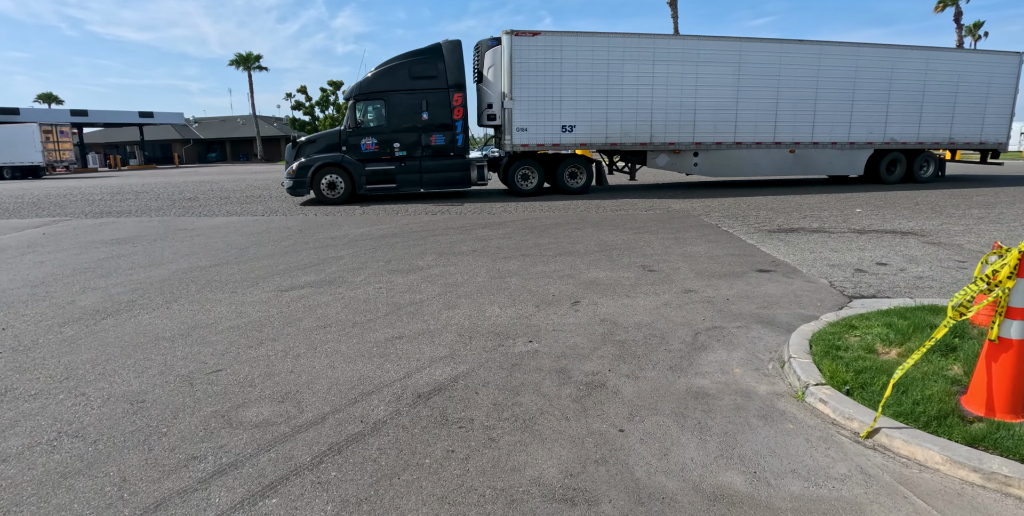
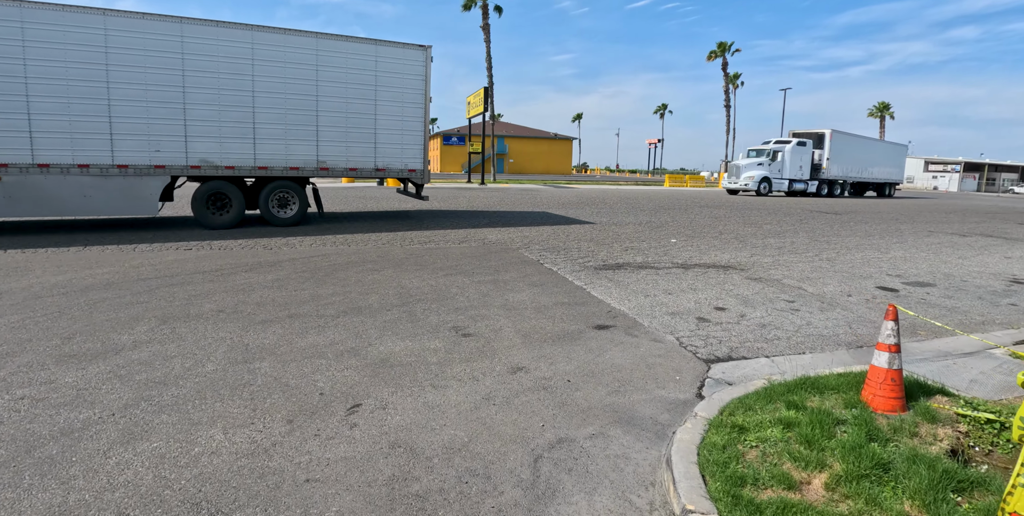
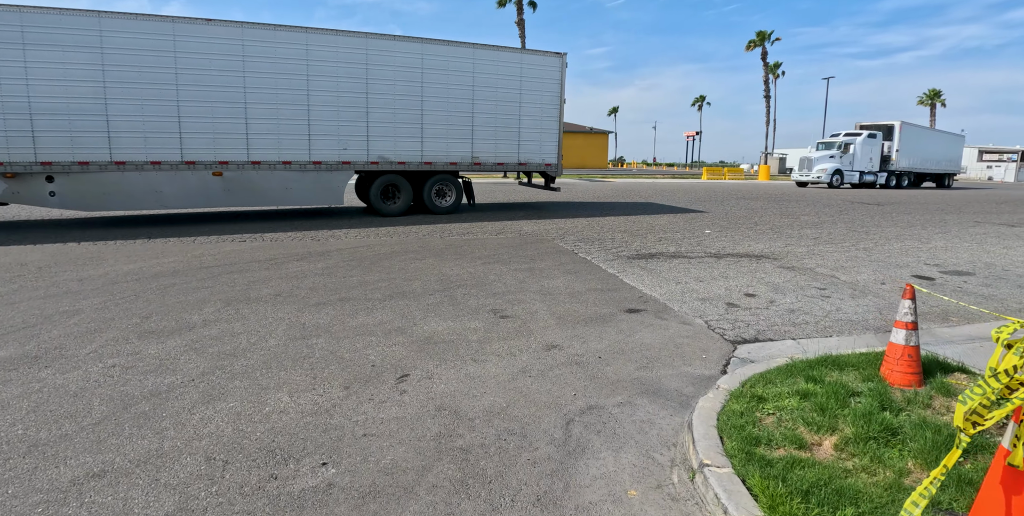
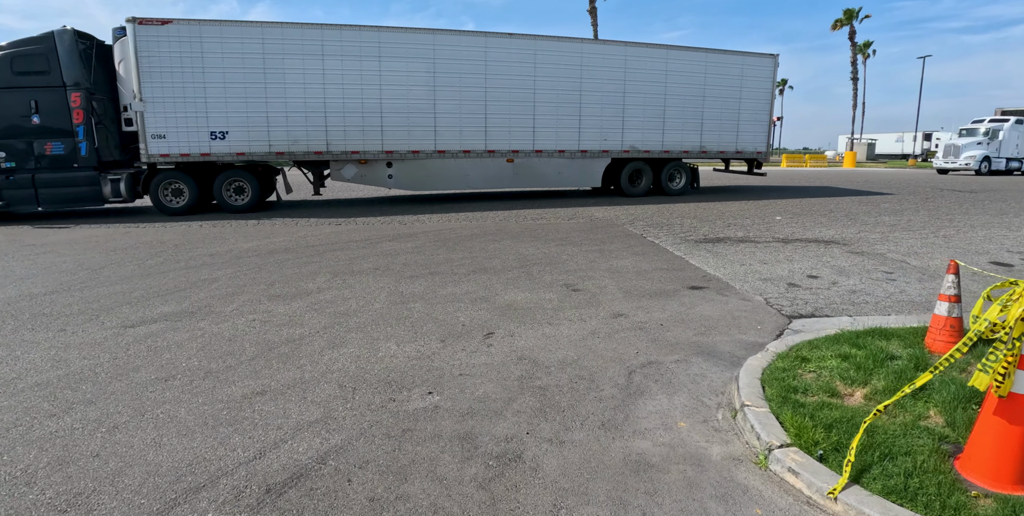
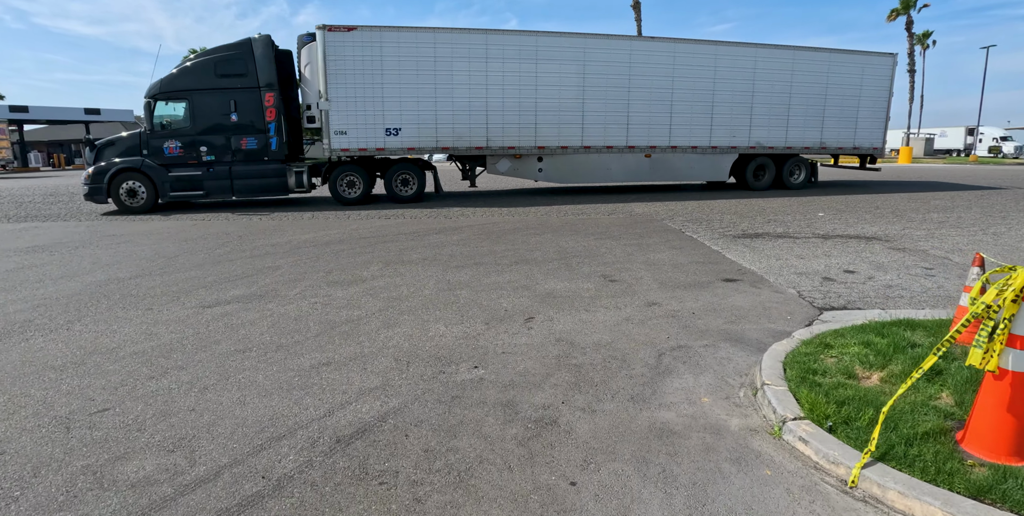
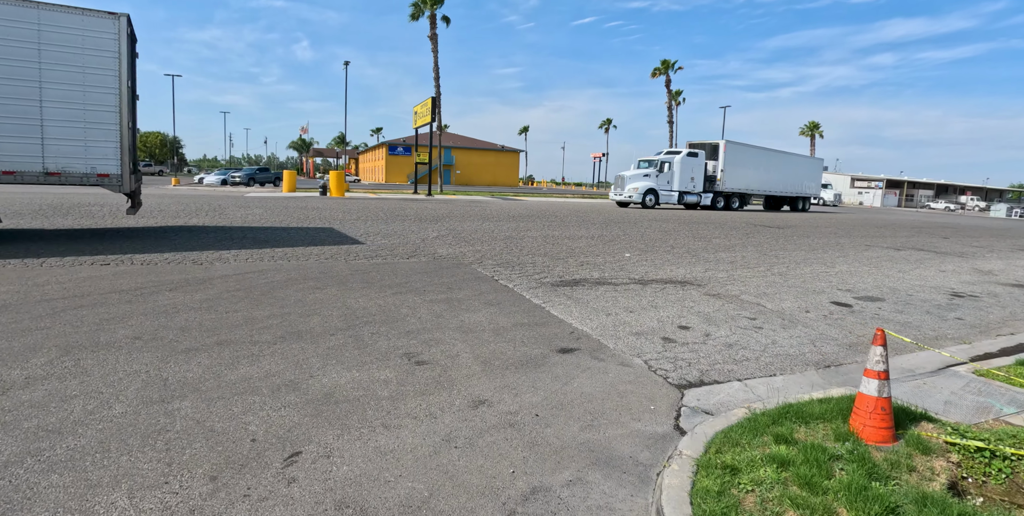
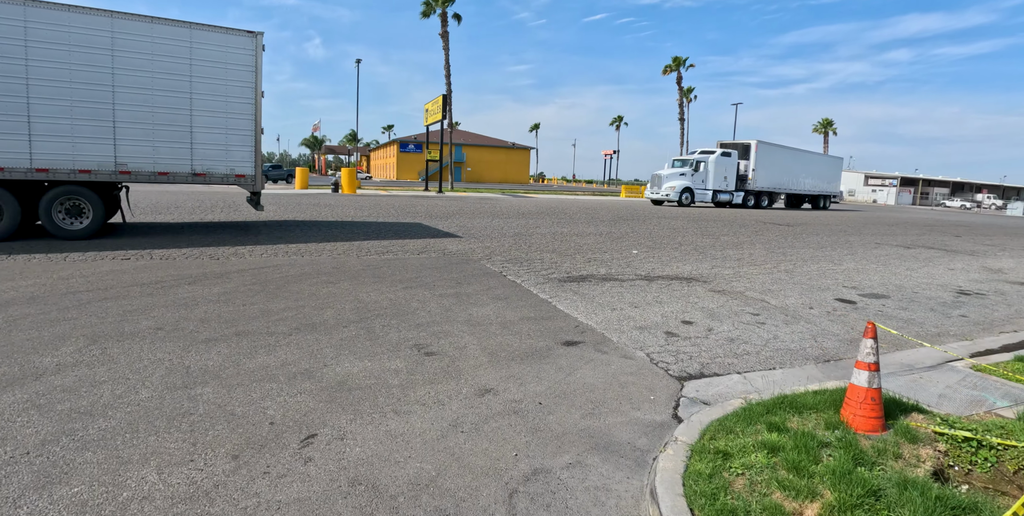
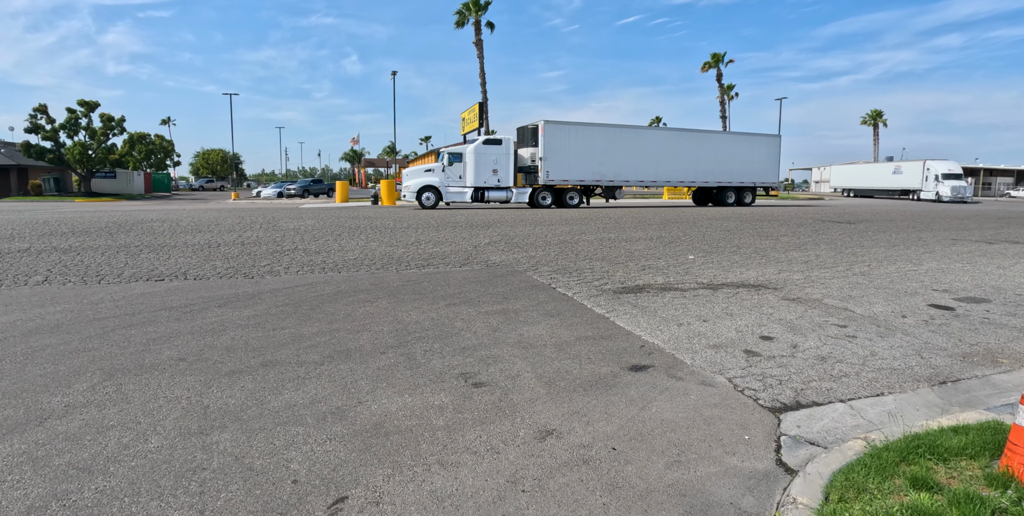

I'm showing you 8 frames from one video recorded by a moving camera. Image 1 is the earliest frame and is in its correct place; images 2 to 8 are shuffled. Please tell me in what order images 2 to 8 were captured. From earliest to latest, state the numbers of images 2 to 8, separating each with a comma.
5, 4, 3, 2, 7, 6, 8
